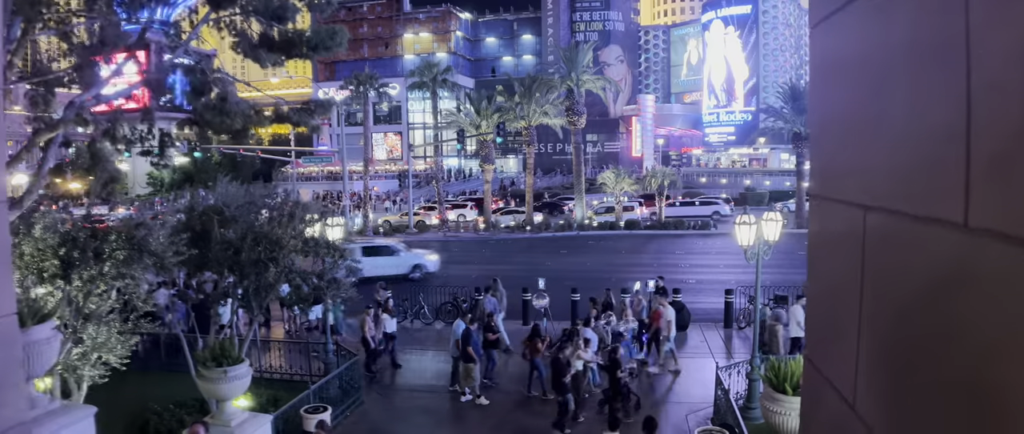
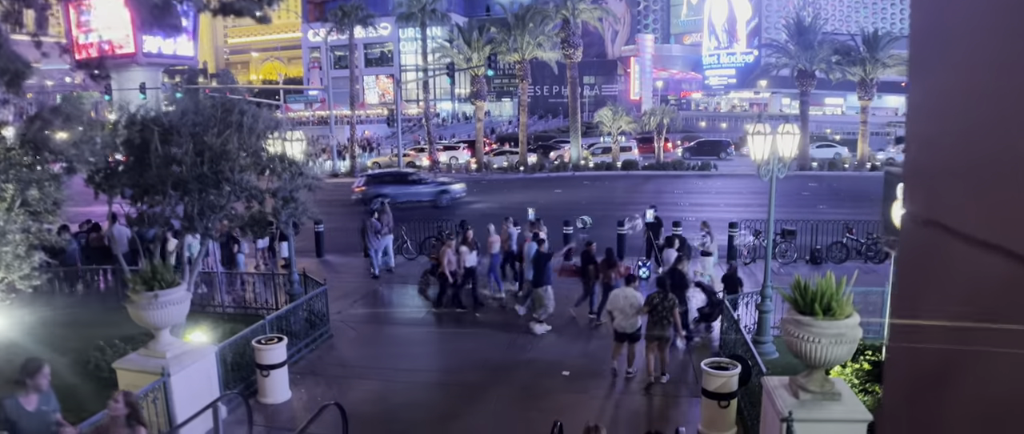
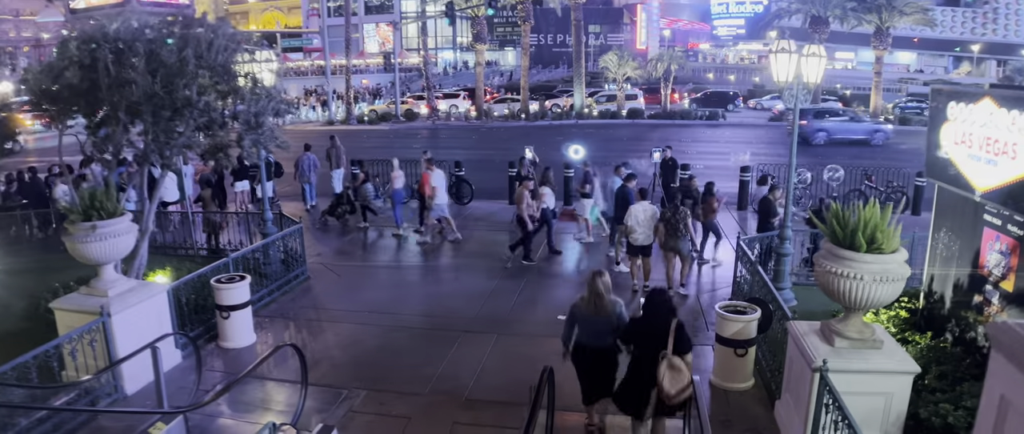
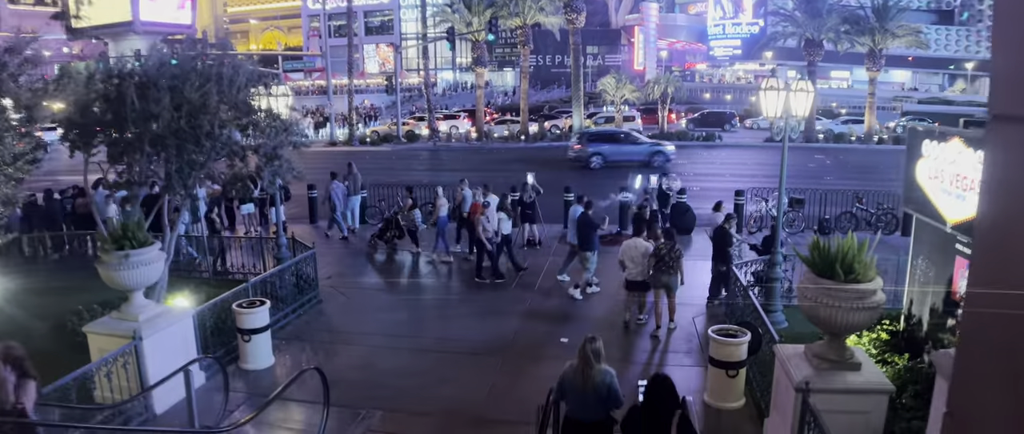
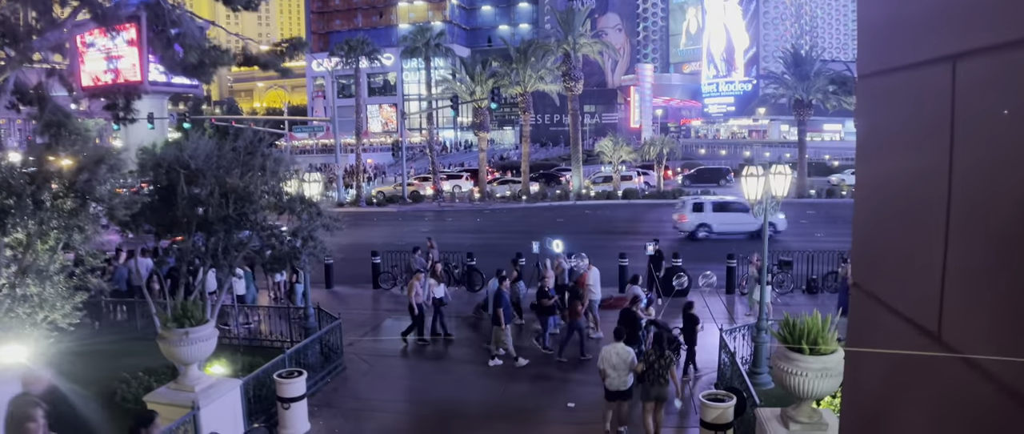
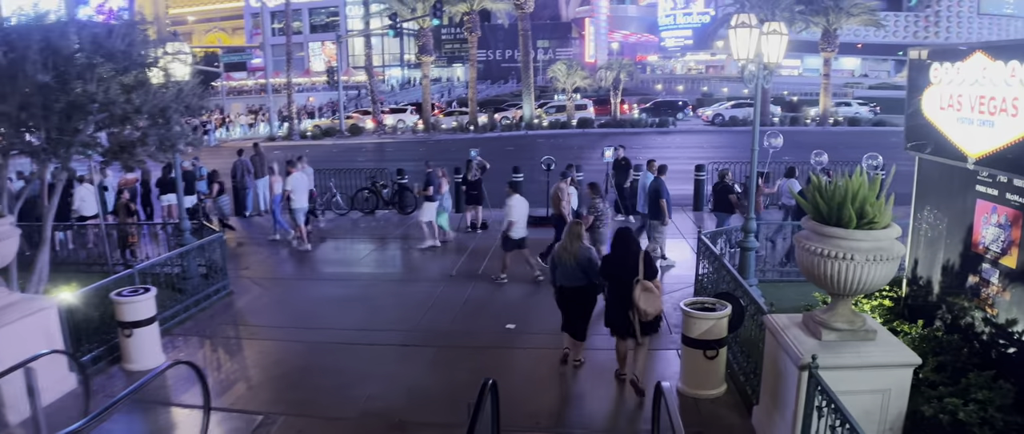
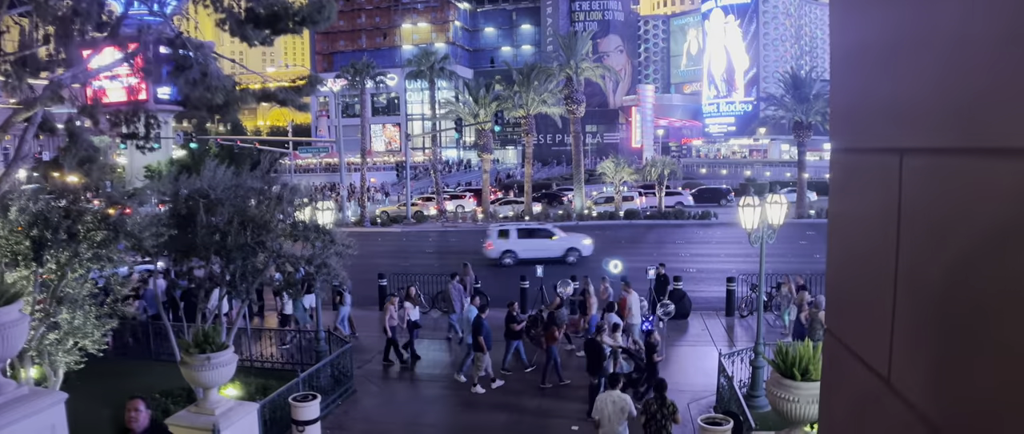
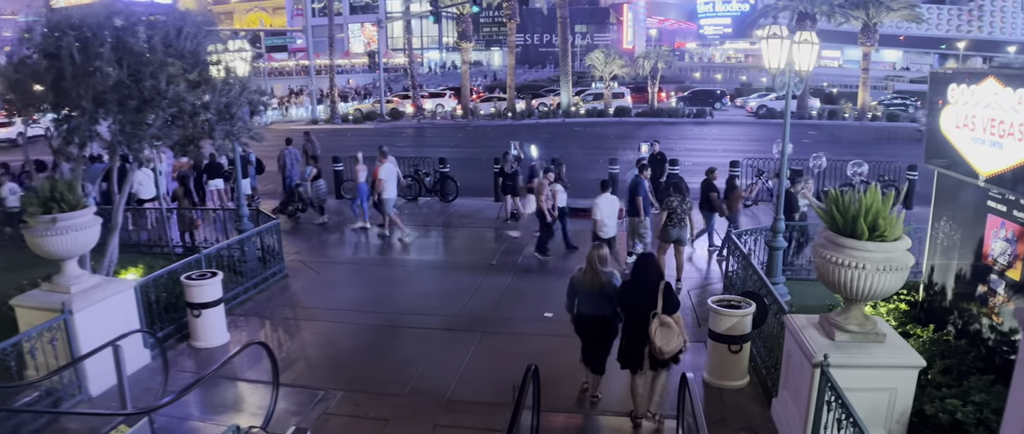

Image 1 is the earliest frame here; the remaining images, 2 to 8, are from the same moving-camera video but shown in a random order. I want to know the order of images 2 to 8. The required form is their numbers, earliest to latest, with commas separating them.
7, 5, 2, 4, 3, 8, 6
